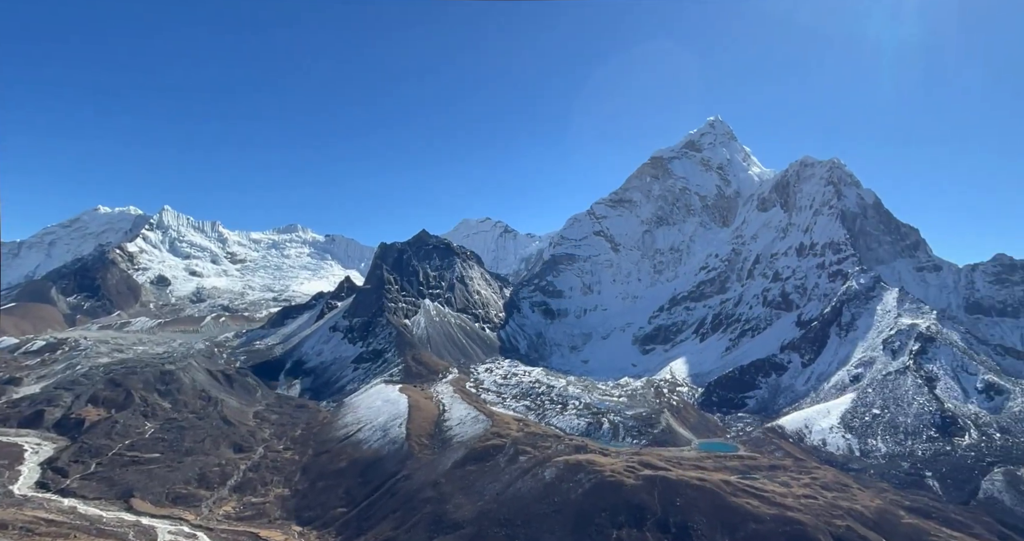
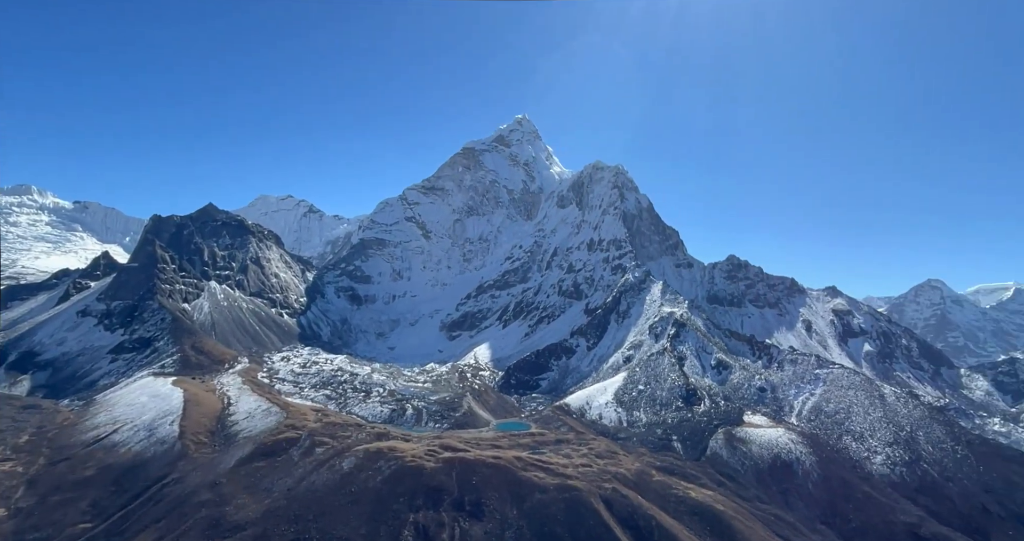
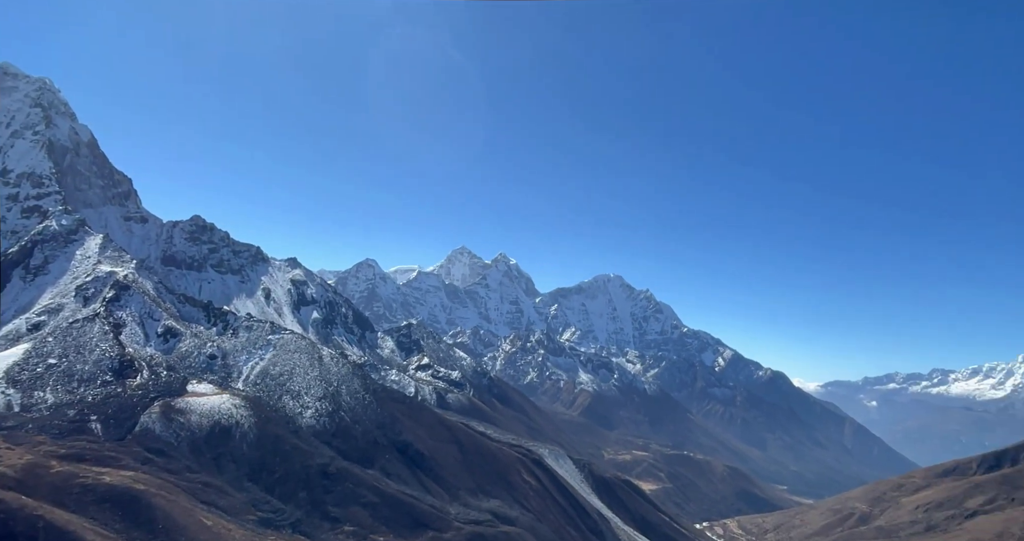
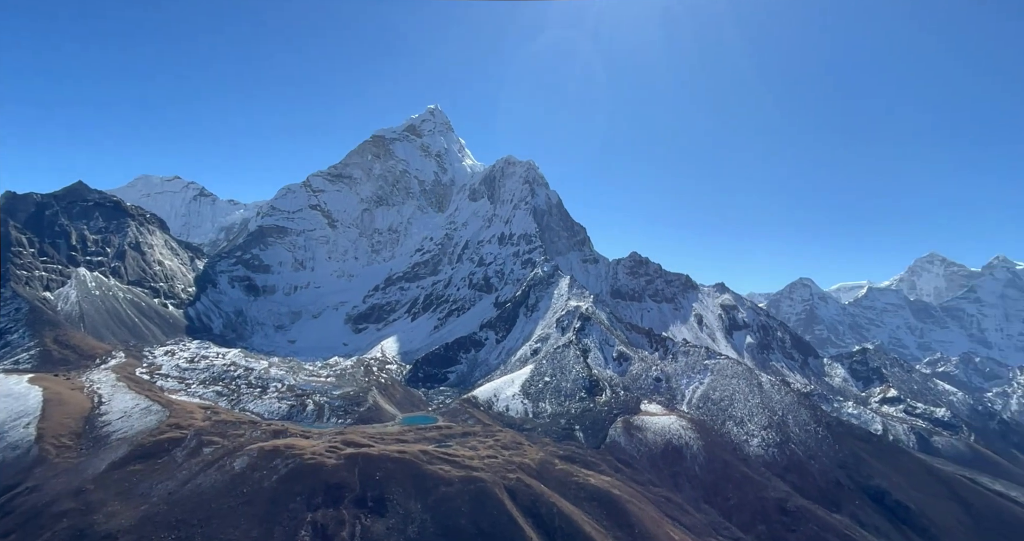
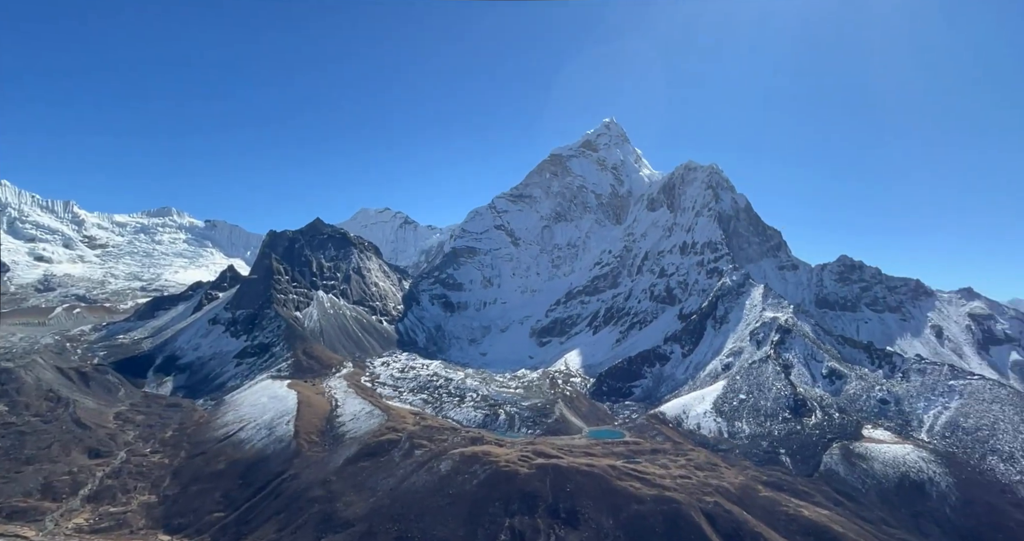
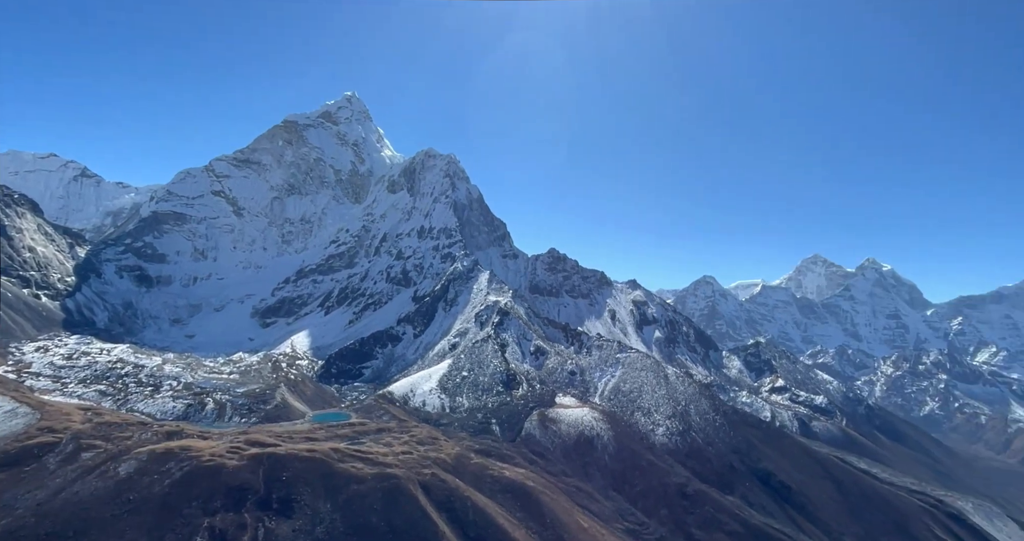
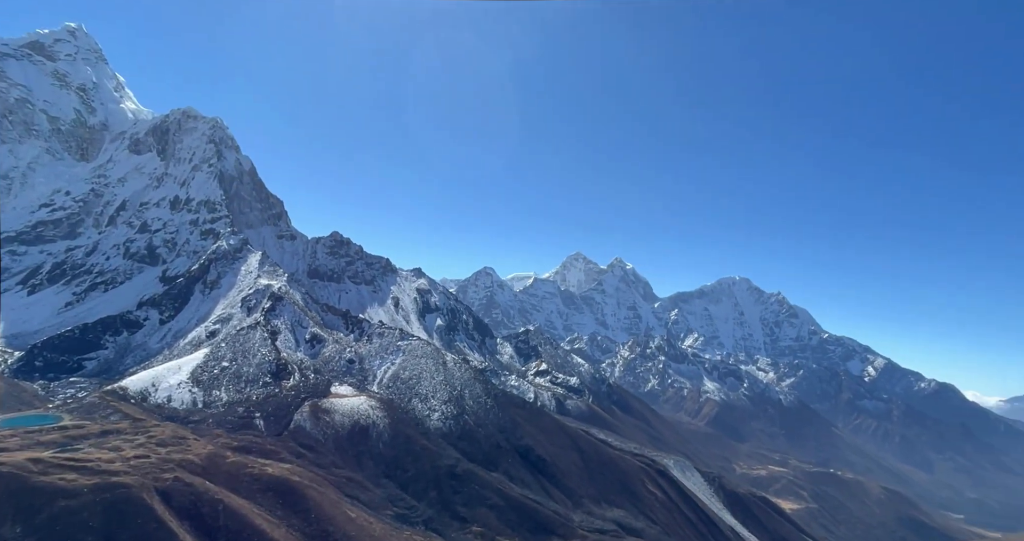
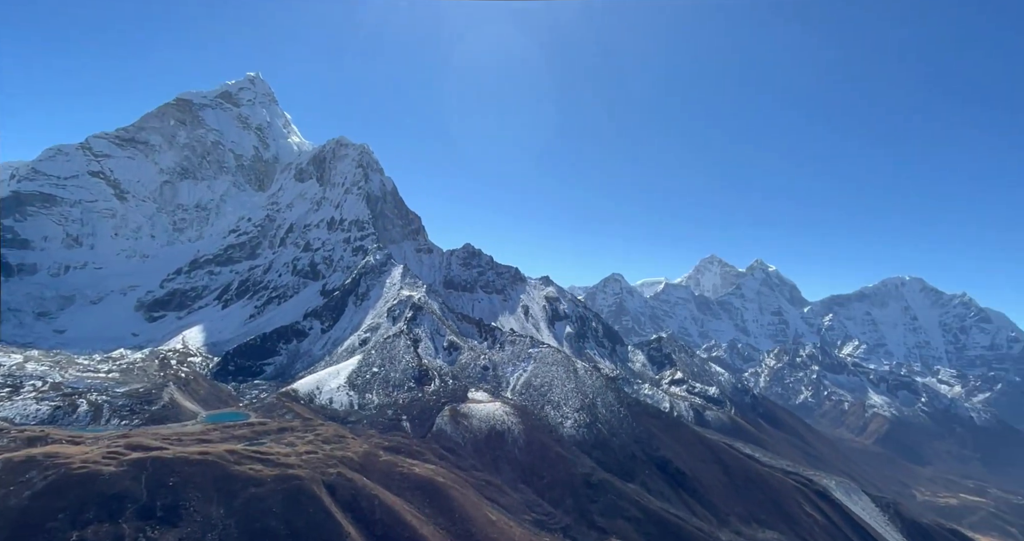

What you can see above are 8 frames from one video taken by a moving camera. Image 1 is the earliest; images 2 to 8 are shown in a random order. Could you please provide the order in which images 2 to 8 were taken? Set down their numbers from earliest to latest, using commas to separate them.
5, 2, 4, 6, 8, 7, 3
